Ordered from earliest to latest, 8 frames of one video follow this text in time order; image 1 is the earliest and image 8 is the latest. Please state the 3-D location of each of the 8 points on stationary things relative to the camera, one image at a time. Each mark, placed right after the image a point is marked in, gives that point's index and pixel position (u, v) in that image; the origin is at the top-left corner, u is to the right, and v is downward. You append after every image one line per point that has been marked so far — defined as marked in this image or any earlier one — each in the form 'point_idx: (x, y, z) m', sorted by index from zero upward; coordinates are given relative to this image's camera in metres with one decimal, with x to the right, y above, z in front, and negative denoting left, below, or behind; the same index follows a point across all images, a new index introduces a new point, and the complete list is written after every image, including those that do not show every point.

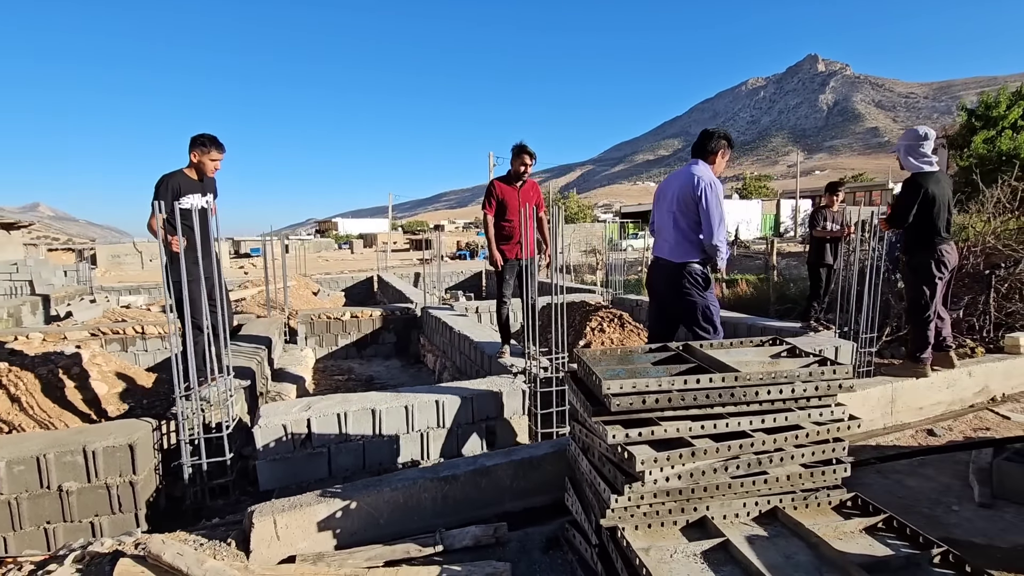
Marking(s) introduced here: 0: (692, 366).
0: (+0.8, -0.3, +2.2) m
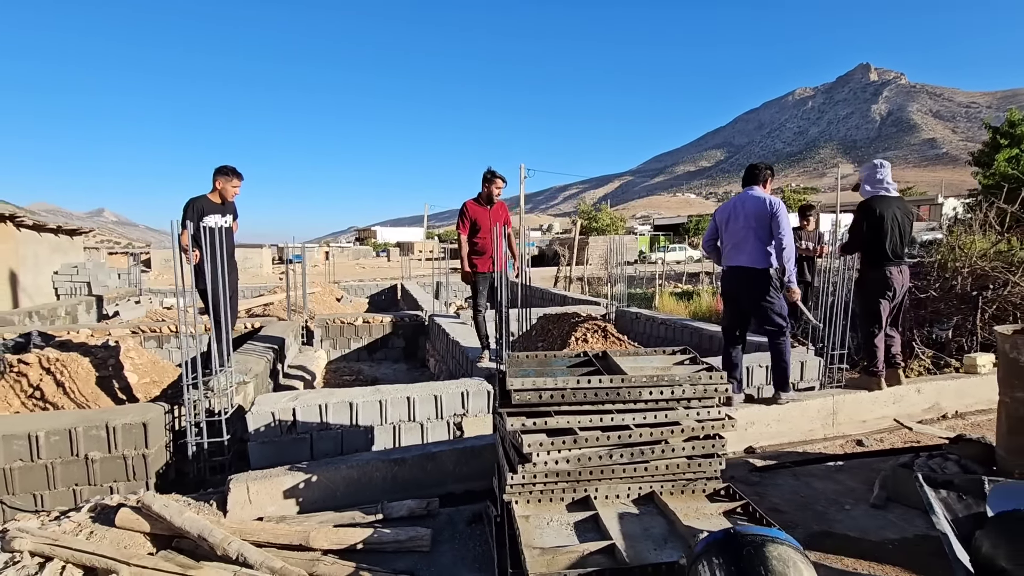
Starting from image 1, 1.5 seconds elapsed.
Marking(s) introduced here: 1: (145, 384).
0: (+0.4, -0.4, +2.6) m
1: (-3.4, -0.9, +4.8) m
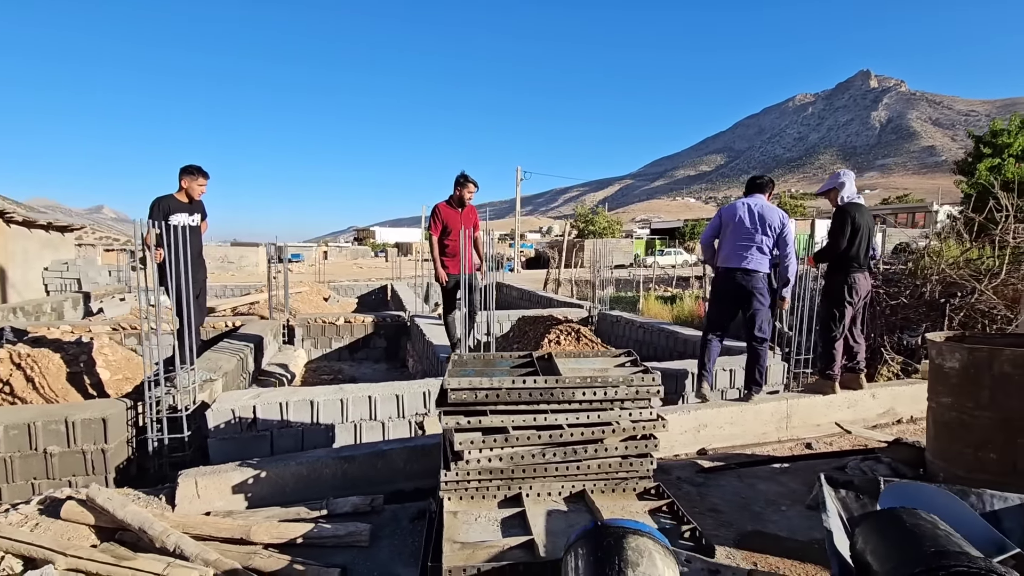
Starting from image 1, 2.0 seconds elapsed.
0: (+0.1, -0.4, +2.6) m
1: (-3.8, -0.9, +4.9) m
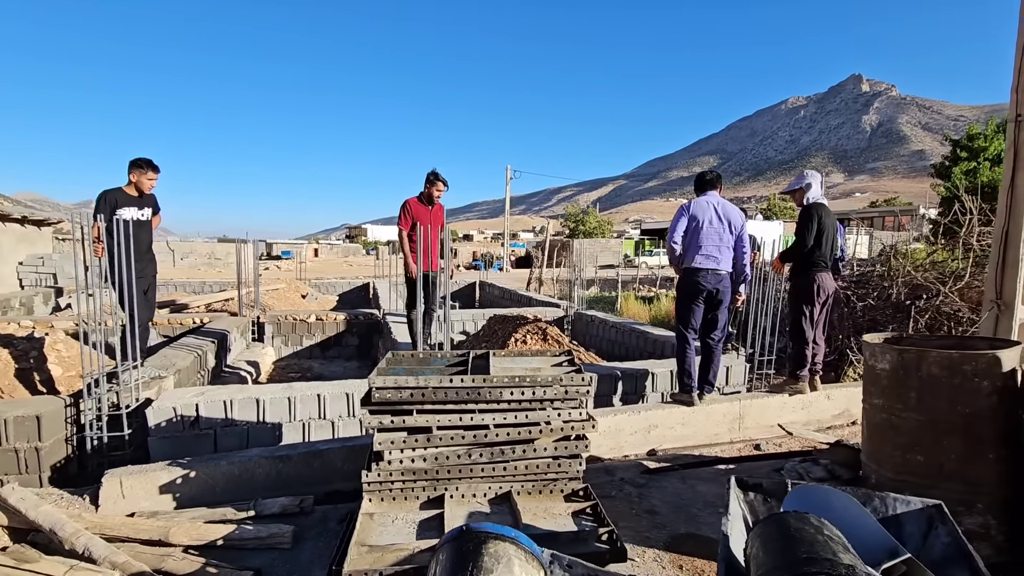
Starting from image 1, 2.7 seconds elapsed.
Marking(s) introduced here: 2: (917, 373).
0: (-0.2, -0.4, +2.6) m
1: (-4.1, -0.8, +4.8) m
2: (+1.8, -0.4, +2.3) m
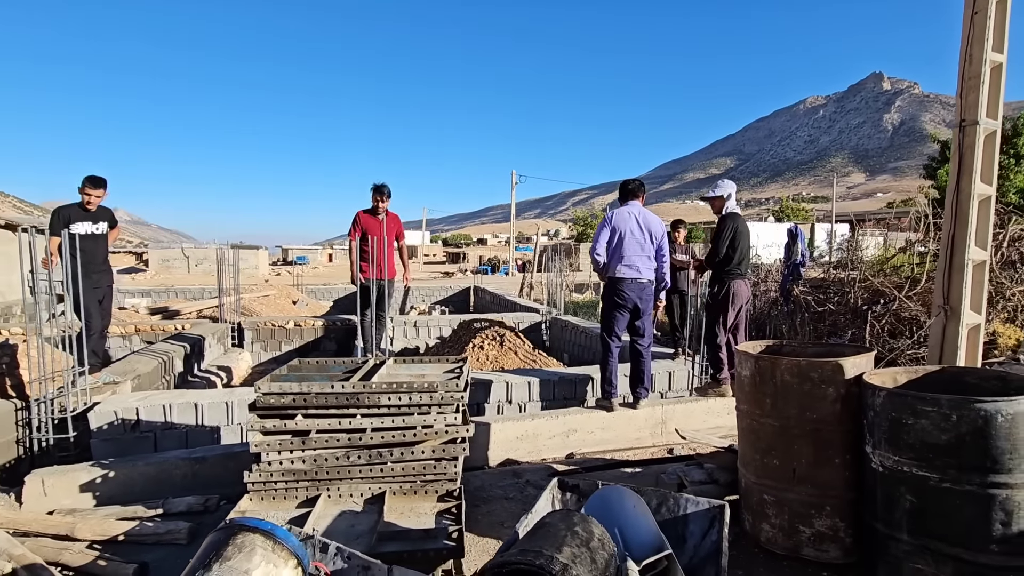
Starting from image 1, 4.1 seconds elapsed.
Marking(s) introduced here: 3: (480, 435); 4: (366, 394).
0: (-0.8, -0.5, +2.7) m
1: (-4.6, -0.9, +5.0) m
2: (+1.2, -0.4, +2.3) m
3: (-0.2, -1.0, +3.5) m
4: (-0.7, -0.5, +2.5) m
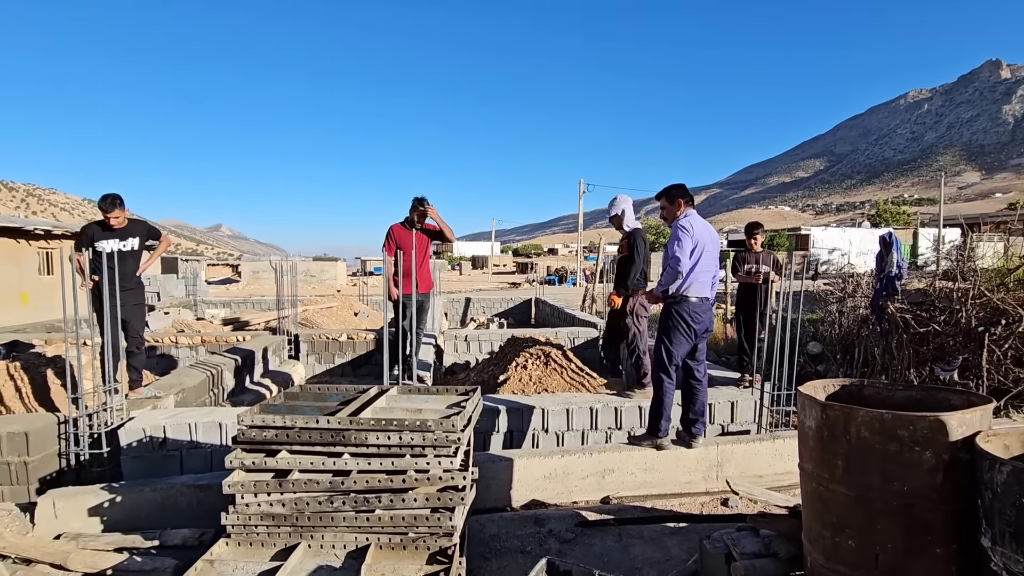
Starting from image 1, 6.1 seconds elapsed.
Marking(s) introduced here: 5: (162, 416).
0: (-0.8, -0.6, +2.5) m
1: (-4.2, -1.1, +5.3) m
2: (+1.2, -0.5, +1.8) m
3: (-0.1, -1.1, +3.1) m
4: (-0.7, -0.6, +2.2) m
5: (-2.6, -1.0, +3.8) m
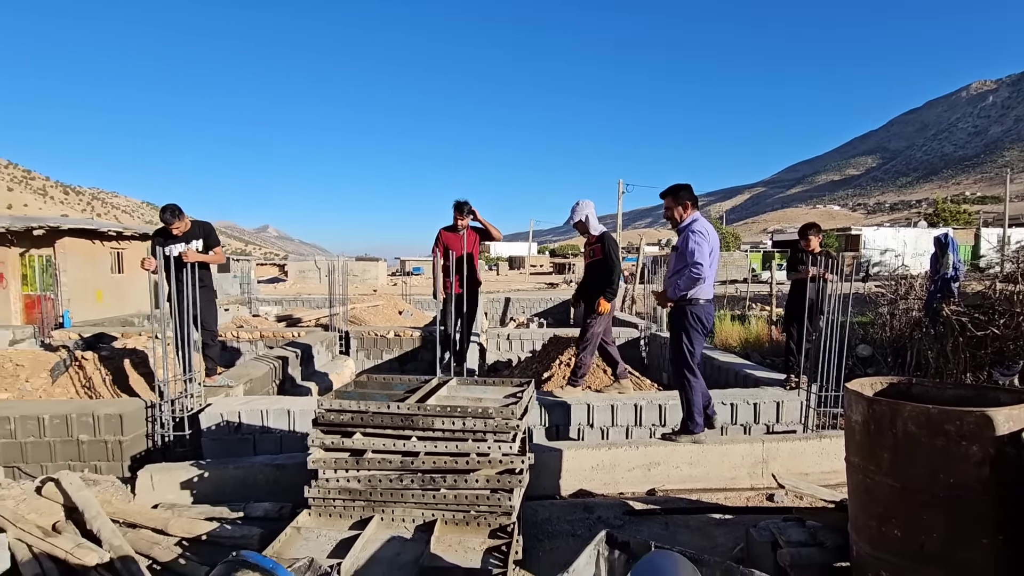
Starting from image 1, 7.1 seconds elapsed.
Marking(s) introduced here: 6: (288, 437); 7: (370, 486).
0: (-0.5, -0.6, +2.7) m
1: (-3.8, -1.0, +5.7) m
2: (+1.4, -0.5, +1.9) m
3: (+0.3, -1.1, +3.3) m
4: (-0.4, -0.6, +2.4) m
5: (-2.2, -0.9, +4.2) m
6: (-1.8, -1.2, +4.1) m
7: (-0.7, -0.9, +2.4) m
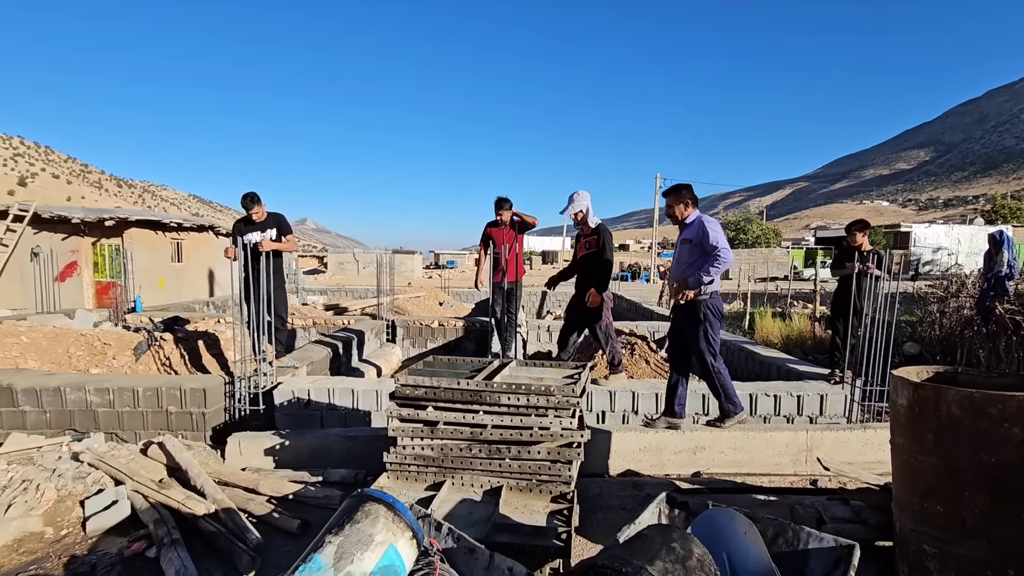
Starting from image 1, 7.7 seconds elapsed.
0: (-0.2, -0.5, +2.9) m
1: (-3.2, -0.9, +6.2) m
2: (+1.7, -0.5, +2.0) m
3: (+0.6, -1.1, +3.5) m
4: (-0.1, -0.5, +2.7) m
5: (-1.8, -0.8, +4.5) m
6: (-1.4, -1.1, +4.4) m
7: (-0.4, -0.9, +2.7) m
